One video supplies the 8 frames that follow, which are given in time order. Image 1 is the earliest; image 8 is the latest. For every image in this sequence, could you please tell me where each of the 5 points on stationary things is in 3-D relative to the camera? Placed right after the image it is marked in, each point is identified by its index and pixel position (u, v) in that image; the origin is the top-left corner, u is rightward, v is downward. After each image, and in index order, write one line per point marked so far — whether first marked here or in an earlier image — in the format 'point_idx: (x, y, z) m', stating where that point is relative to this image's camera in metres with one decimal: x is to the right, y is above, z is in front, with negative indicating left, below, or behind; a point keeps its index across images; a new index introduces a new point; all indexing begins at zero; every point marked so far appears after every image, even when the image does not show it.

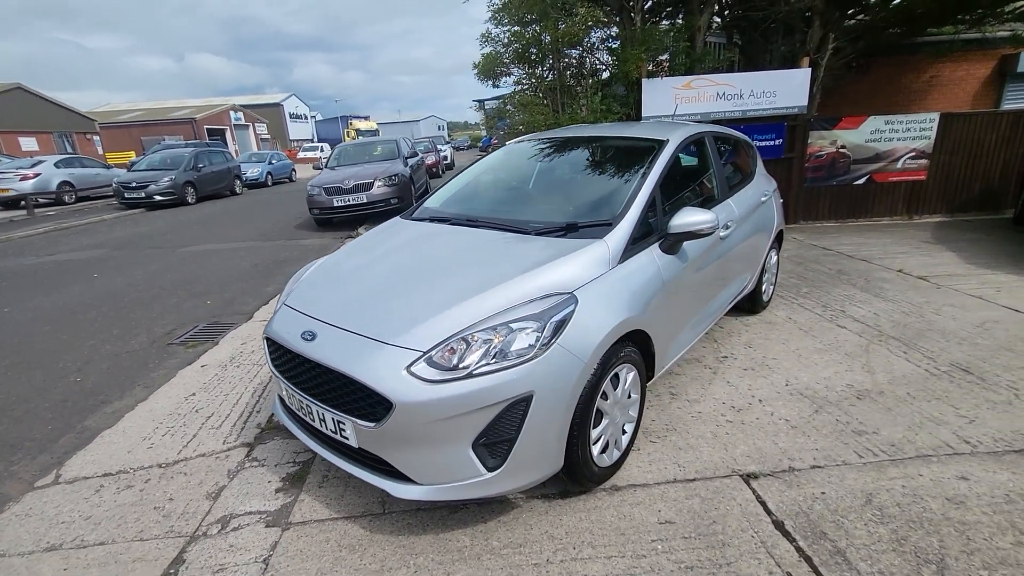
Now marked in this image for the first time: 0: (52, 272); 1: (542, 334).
0: (-7.8, +0.3, +8.2) m
1: (+0.1, -0.2, +2.0) m
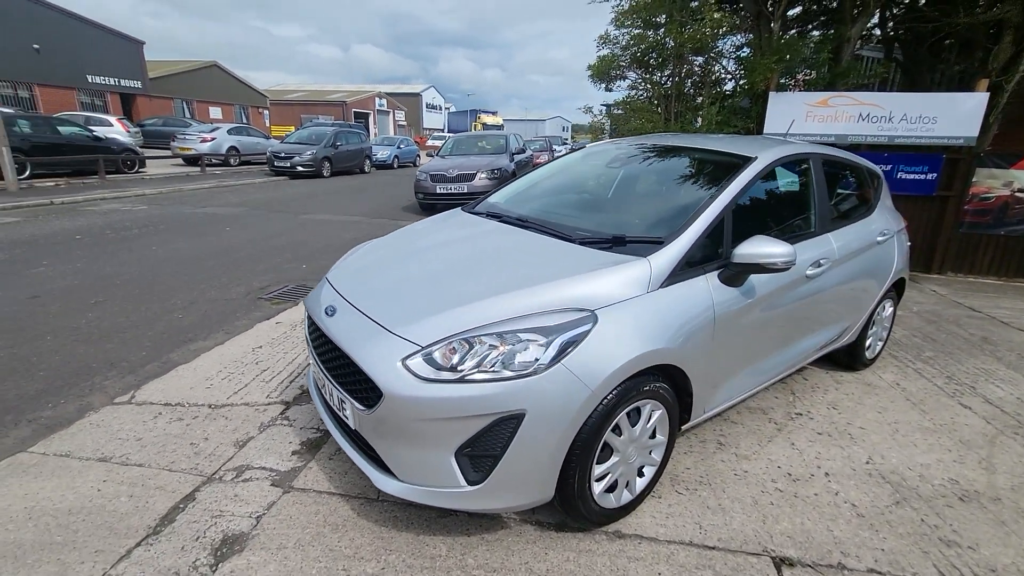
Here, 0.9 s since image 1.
0: (-6.2, +1.3, +9.5) m
1: (+0.1, -0.3, +1.9) m
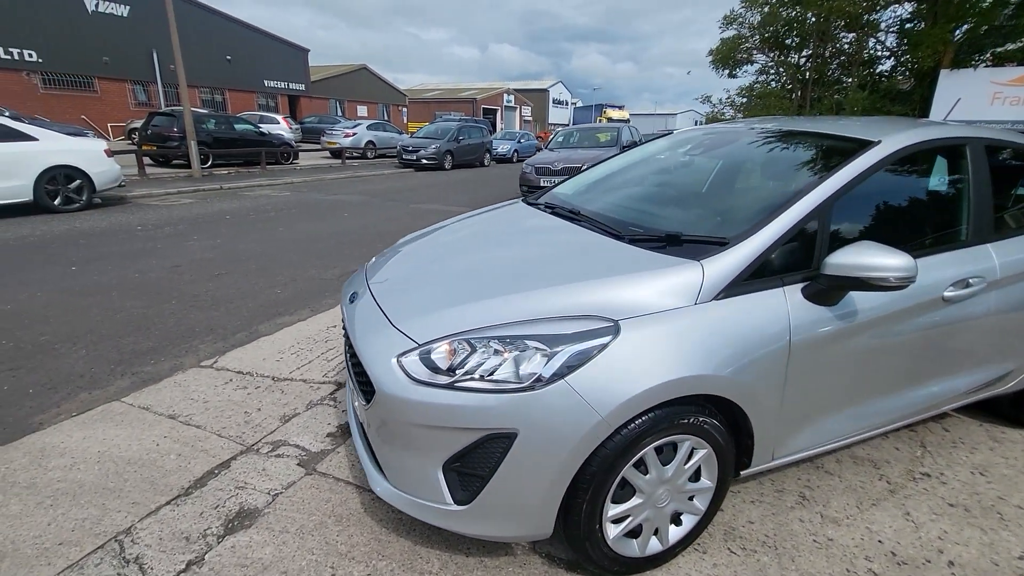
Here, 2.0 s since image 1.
0: (-4.1, +1.7, +10.4) m
1: (+0.1, -0.3, +1.6) m
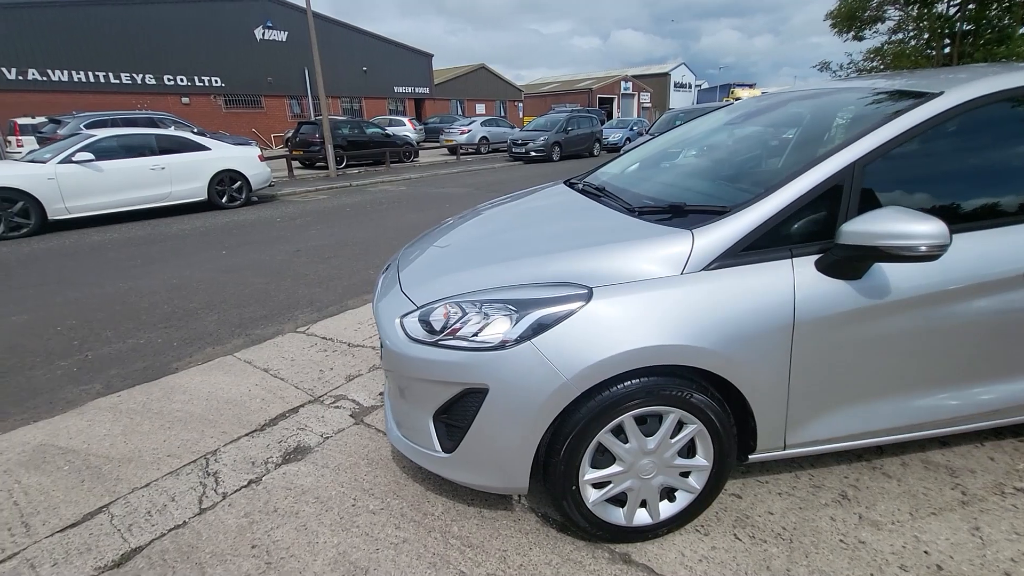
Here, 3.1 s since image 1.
0: (-1.9, +2.0, +11.2) m
1: (0.0, -0.1, +1.7) m
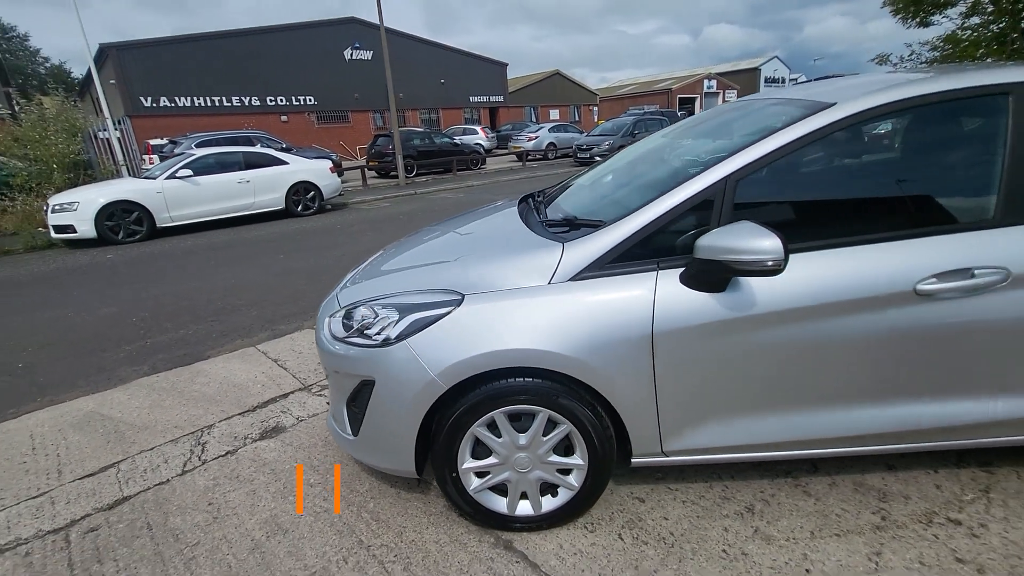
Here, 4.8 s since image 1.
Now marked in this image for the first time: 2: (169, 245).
0: (-0.8, +2.0, +11.7) m
1: (-0.5, -0.2, +2.0) m
2: (-6.7, +0.8, +9.3) m
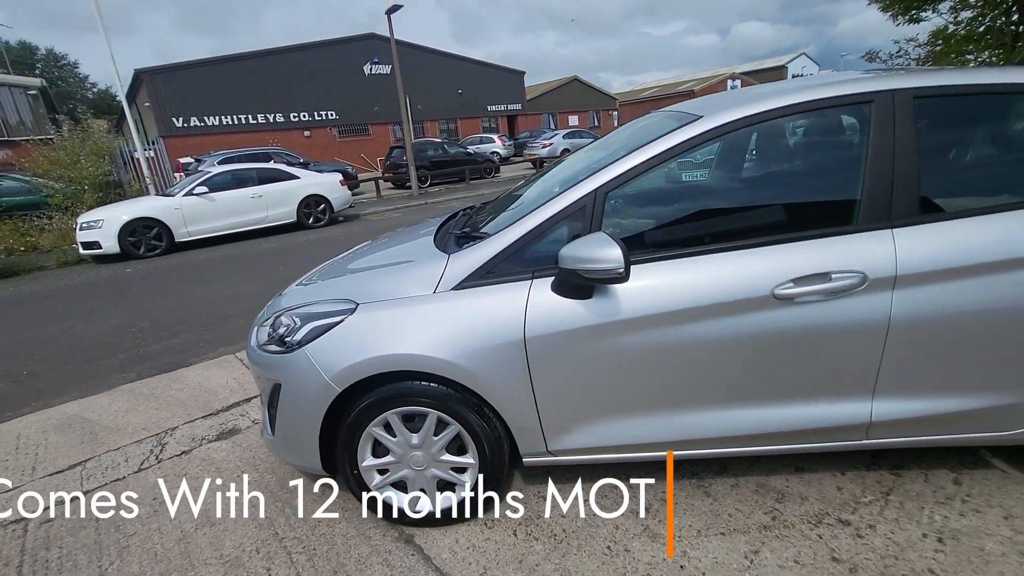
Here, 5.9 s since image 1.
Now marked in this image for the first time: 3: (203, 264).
0: (-0.7, +1.8, +11.9) m
1: (-0.9, -0.2, +2.1) m
2: (-6.7, +0.6, +9.9) m
3: (-5.8, +0.5, +9.0) m
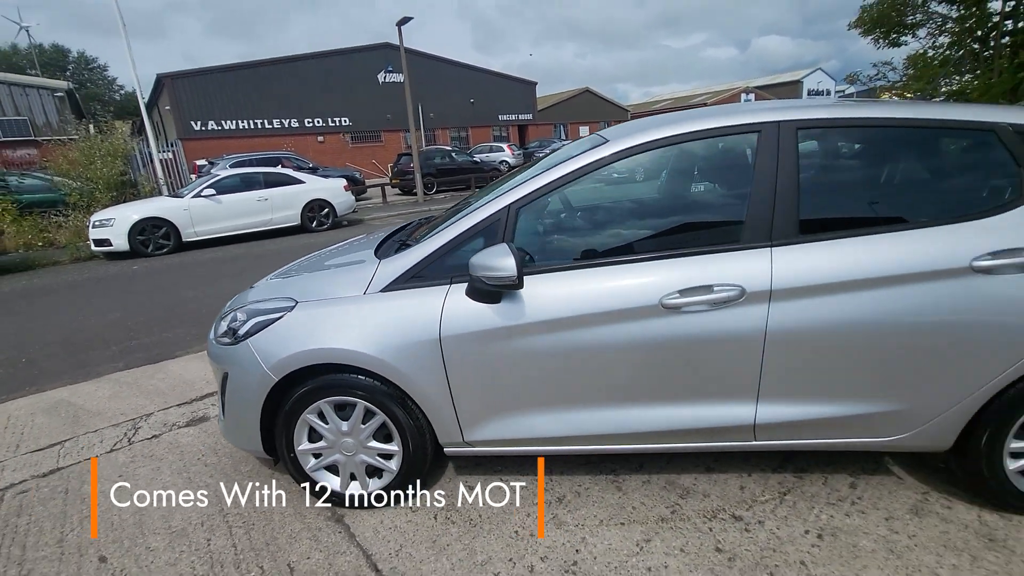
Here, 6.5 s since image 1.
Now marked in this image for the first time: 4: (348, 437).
0: (-0.8, +1.6, +12.1) m
1: (-1.3, -0.2, +2.4) m
2: (-6.8, +0.6, +10.2) m
3: (-6.0, +0.5, +9.4) m
4: (-0.8, -0.7, +2.3) m
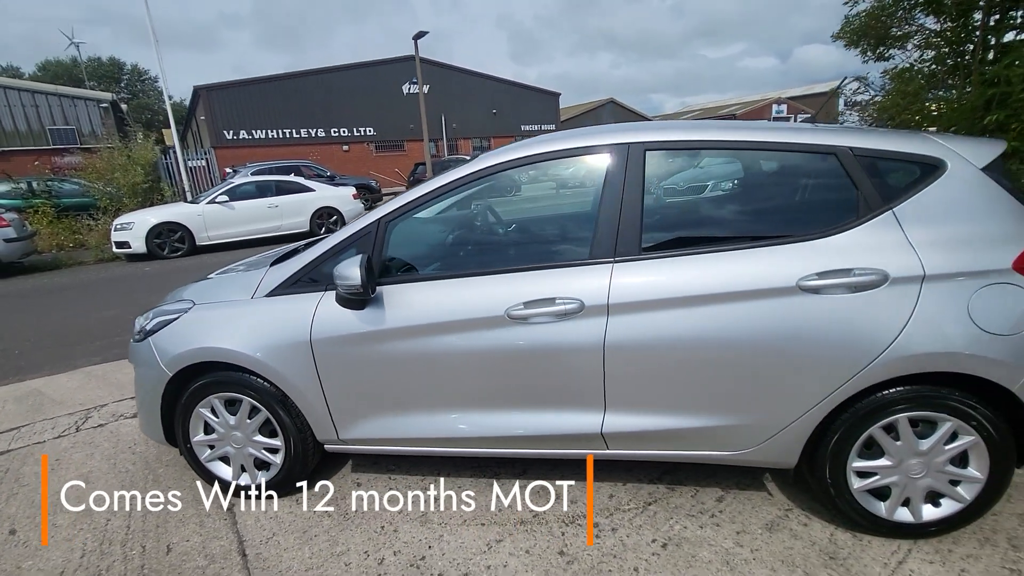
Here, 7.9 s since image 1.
0: (-0.8, +1.4, +12.3) m
1: (-1.9, -0.2, +2.6) m
2: (-7.0, +0.6, +10.8) m
3: (-6.1, +0.4, +9.9) m
4: (-1.4, -0.7, +2.5) m
